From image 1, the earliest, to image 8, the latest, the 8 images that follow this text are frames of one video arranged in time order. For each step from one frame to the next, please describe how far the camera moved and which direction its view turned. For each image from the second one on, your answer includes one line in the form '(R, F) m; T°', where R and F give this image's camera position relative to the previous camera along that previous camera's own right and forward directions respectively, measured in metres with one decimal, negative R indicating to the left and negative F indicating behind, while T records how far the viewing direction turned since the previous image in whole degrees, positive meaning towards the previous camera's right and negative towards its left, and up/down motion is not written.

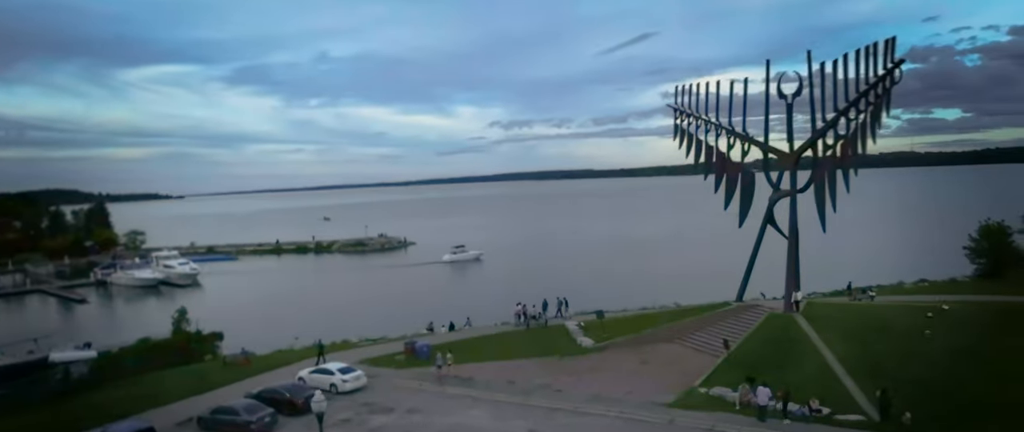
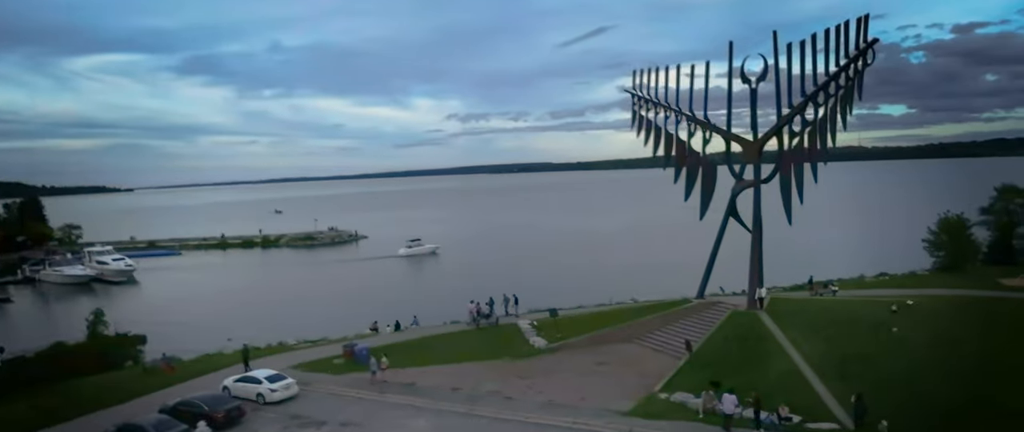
(+0.2, +1.3) m; +3°
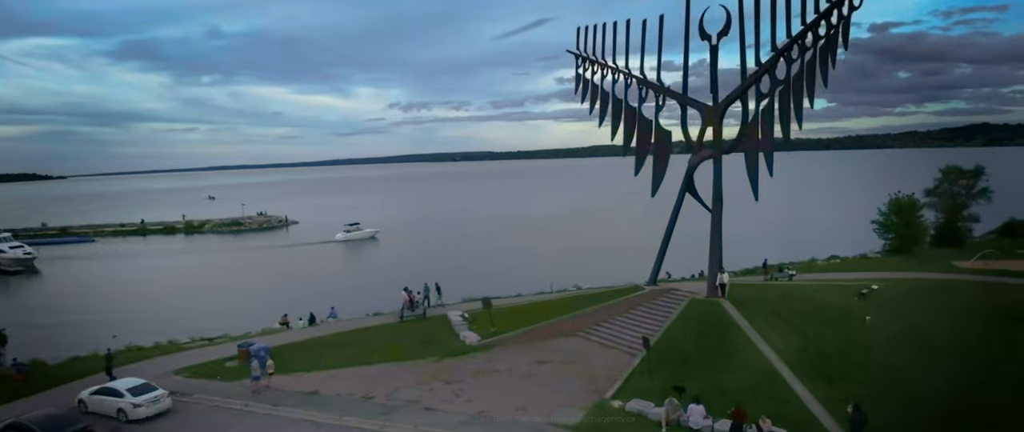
(+0.2, +2.6) m; +4°
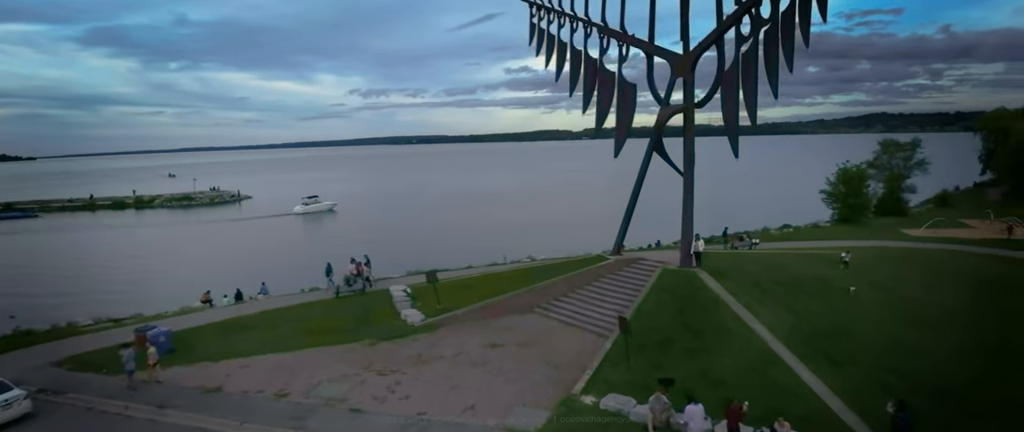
(+0.1, +2.4) m; +3°
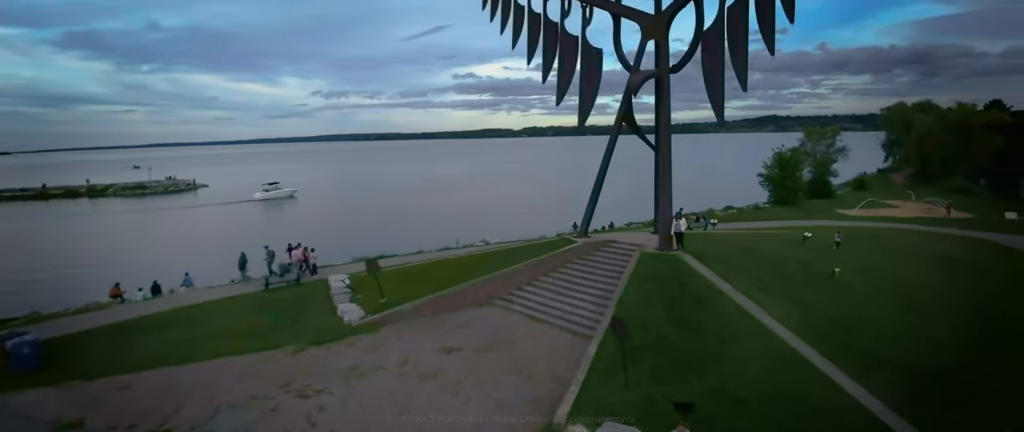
(-0.1, +2.4) m; +3°
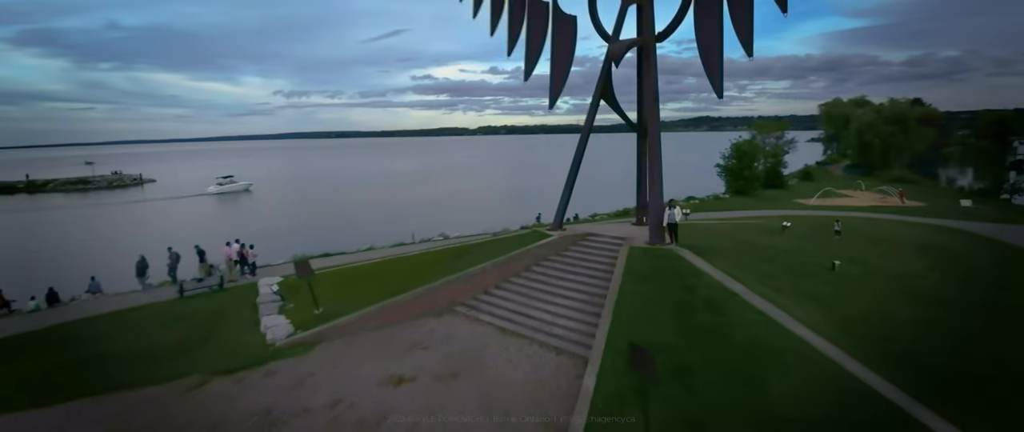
(-0.1, +2.5) m; +3°
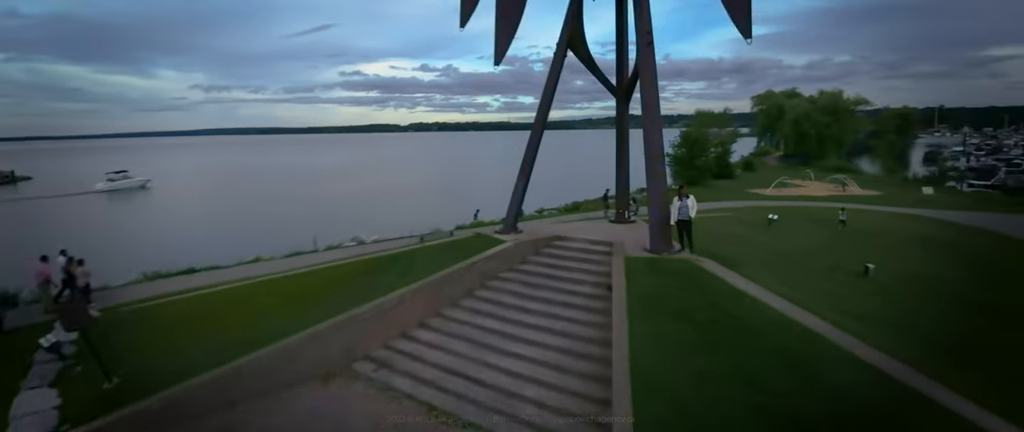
(0.0, +4.4) m; +4°
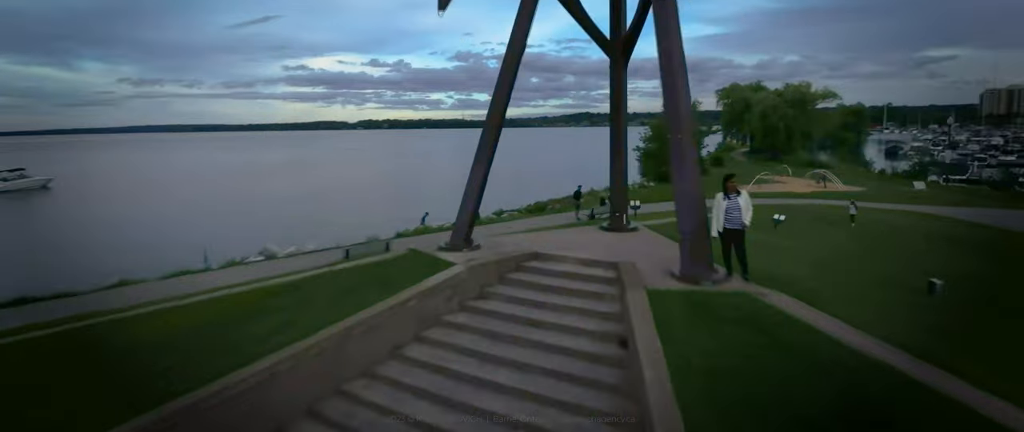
(0.0, +3.3) m; +3°
